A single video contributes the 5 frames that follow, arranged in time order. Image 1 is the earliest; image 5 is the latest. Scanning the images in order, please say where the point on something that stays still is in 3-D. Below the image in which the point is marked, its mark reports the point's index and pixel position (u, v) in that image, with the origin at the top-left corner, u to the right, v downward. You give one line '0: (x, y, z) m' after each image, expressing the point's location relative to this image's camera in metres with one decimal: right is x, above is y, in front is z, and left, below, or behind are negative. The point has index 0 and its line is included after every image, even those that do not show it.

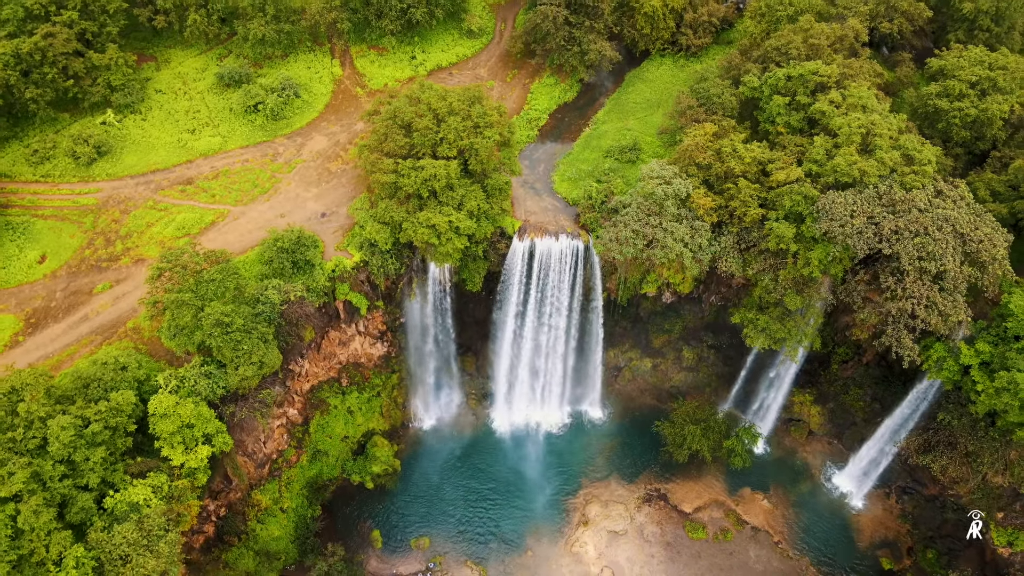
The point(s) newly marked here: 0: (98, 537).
0: (-15.3, -8.9, +21.1) m
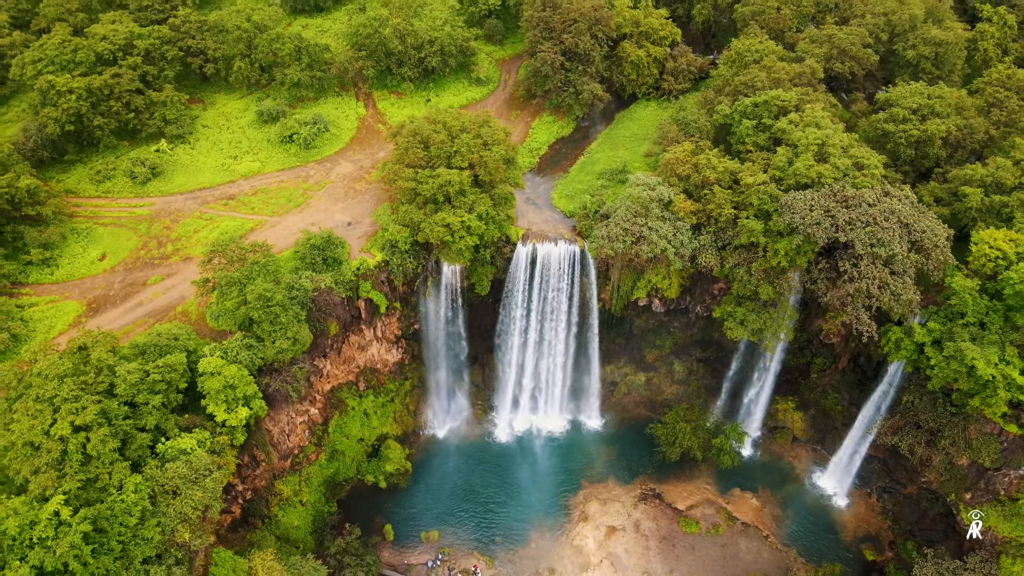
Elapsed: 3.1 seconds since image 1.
0: (-15.0, -7.6, +23.7) m
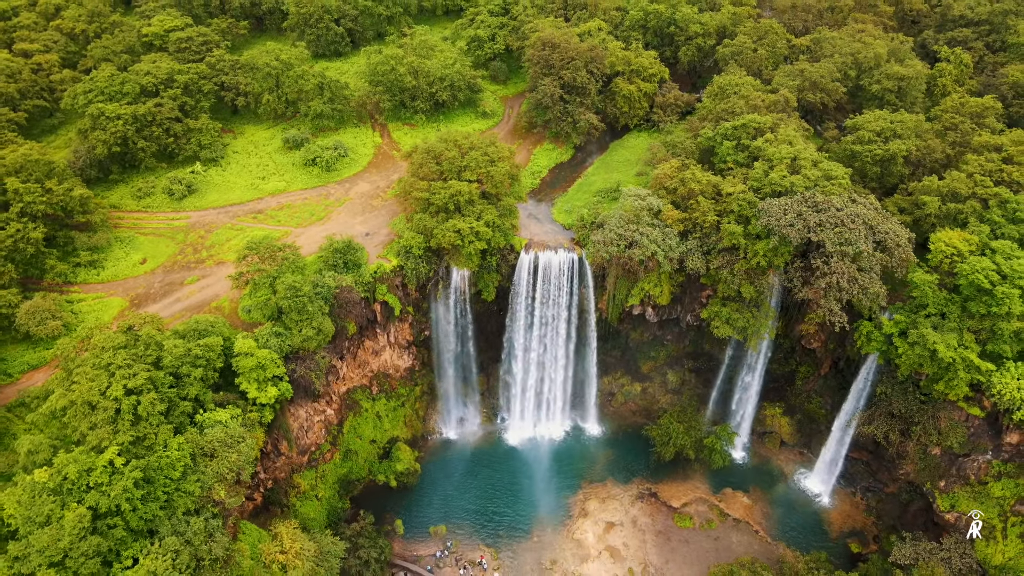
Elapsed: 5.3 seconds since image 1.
0: (-14.8, -6.8, +26.1) m
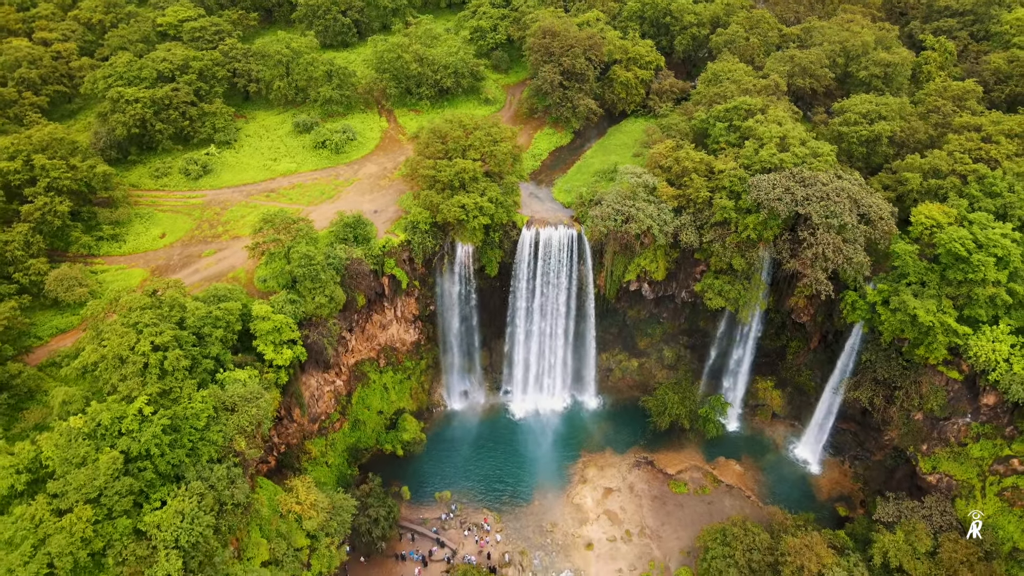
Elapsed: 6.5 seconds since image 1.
0: (-14.7, -5.1, +27.9) m
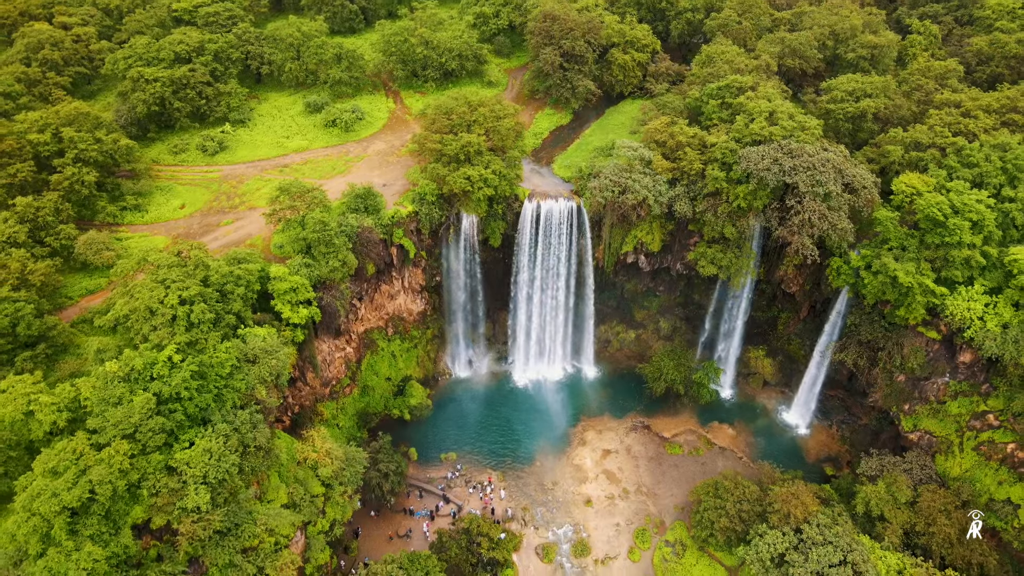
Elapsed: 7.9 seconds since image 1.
0: (-14.6, -2.9, +29.9) m
